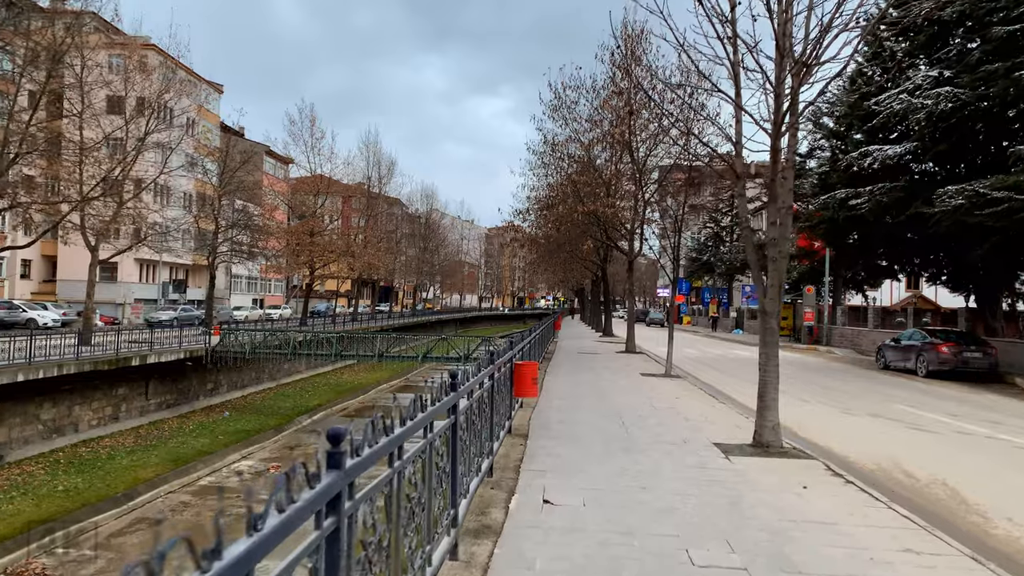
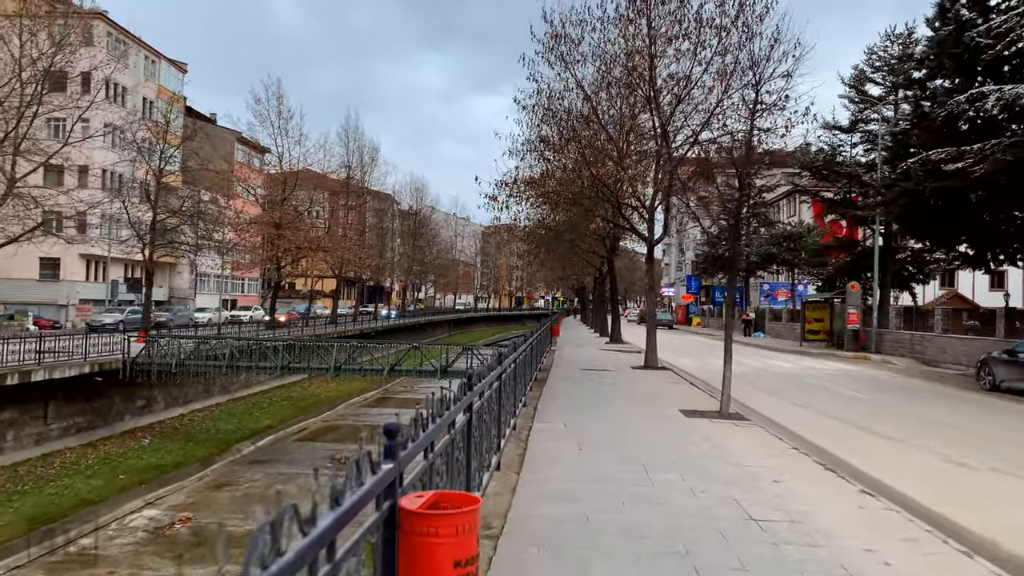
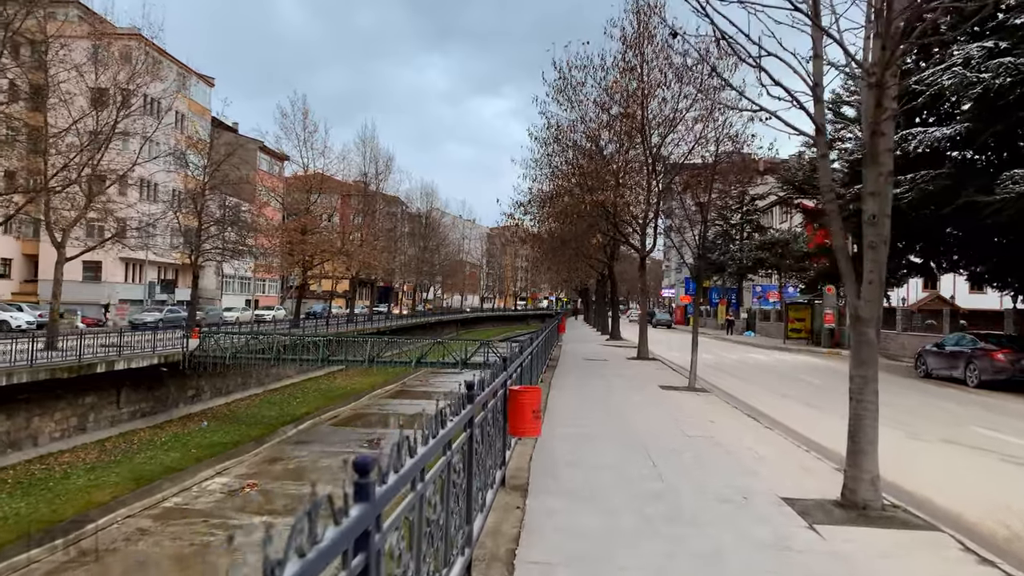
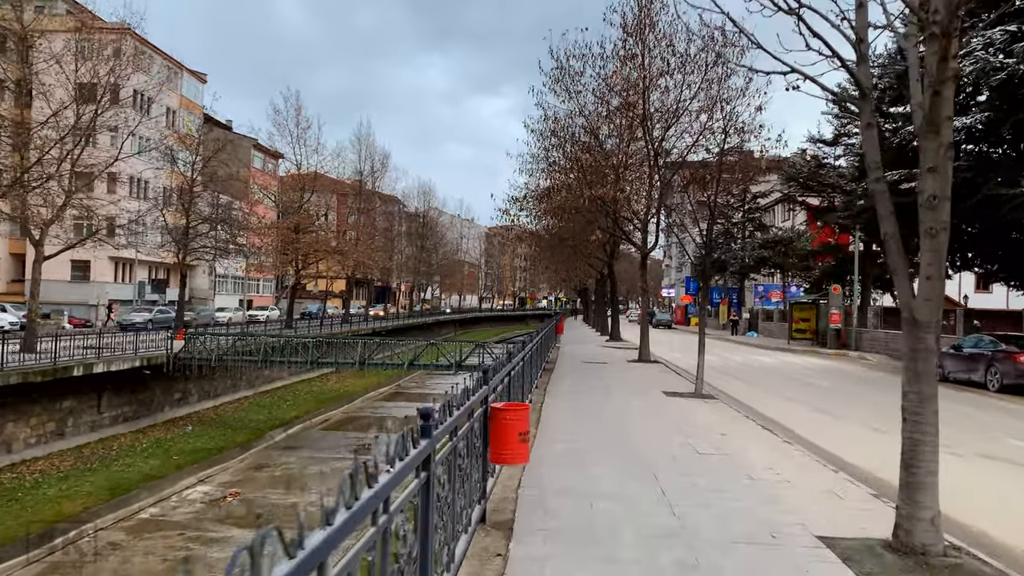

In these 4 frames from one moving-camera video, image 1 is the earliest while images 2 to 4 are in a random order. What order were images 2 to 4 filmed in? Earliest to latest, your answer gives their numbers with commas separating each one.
3, 4, 2
